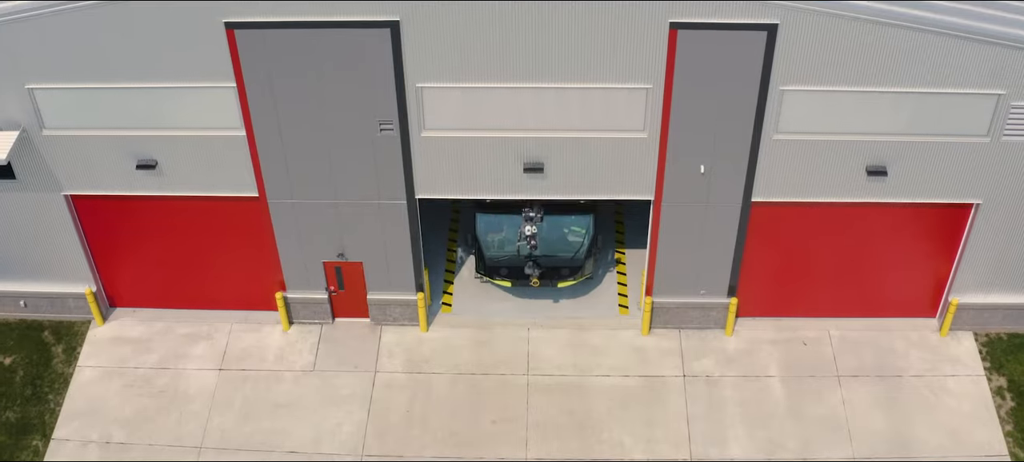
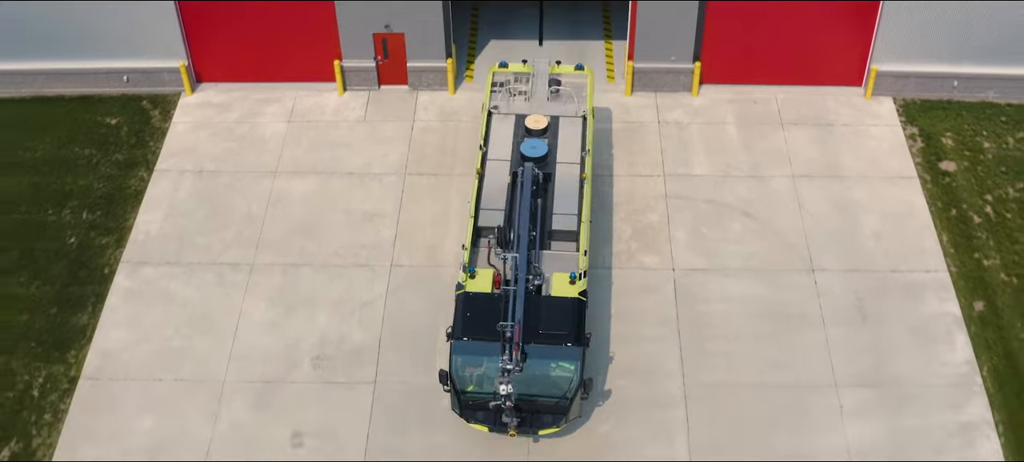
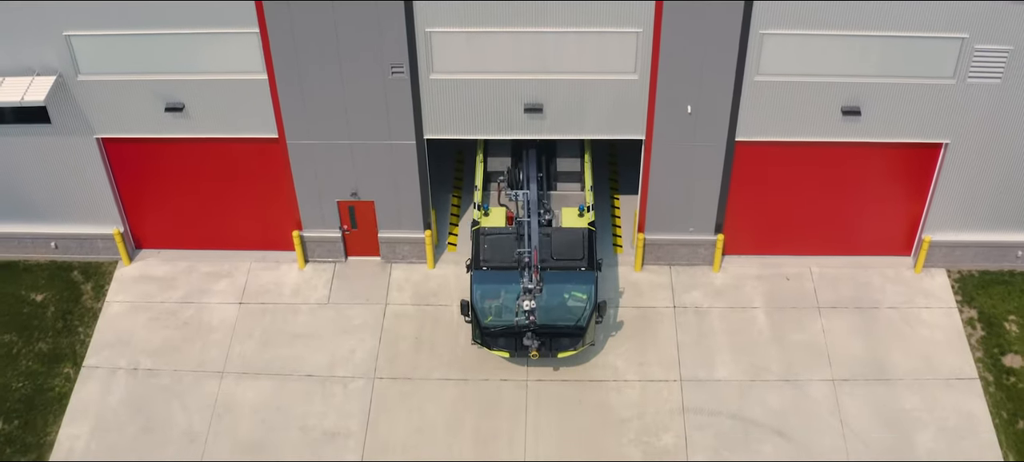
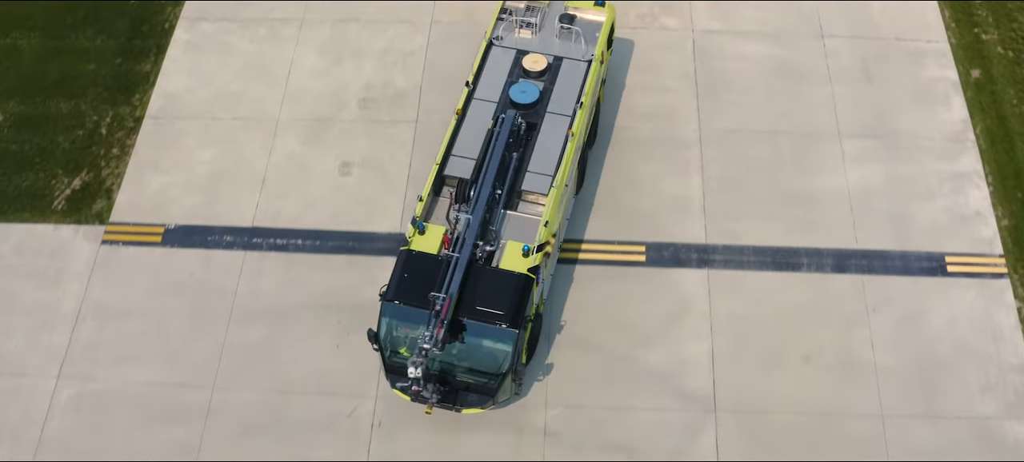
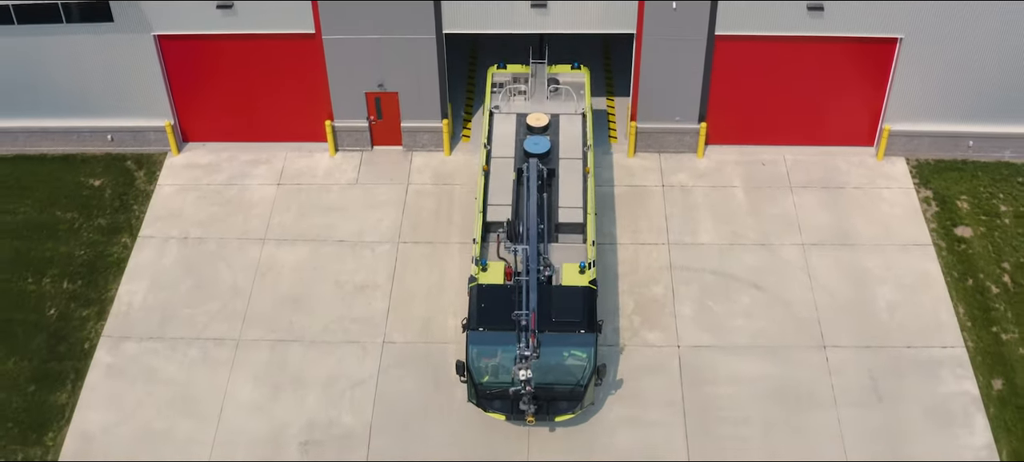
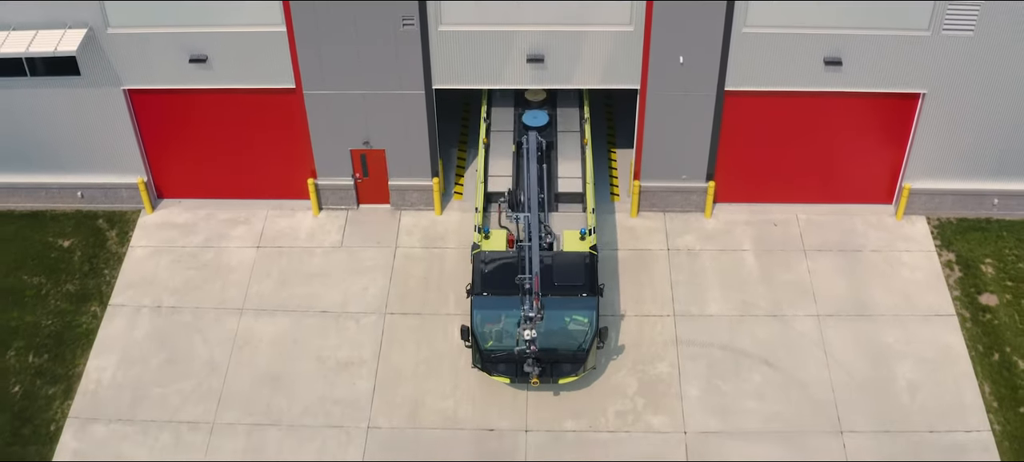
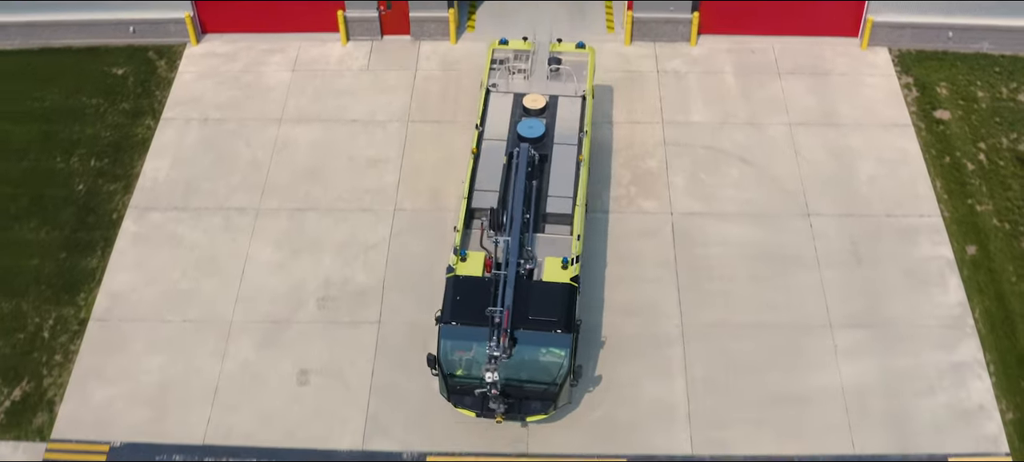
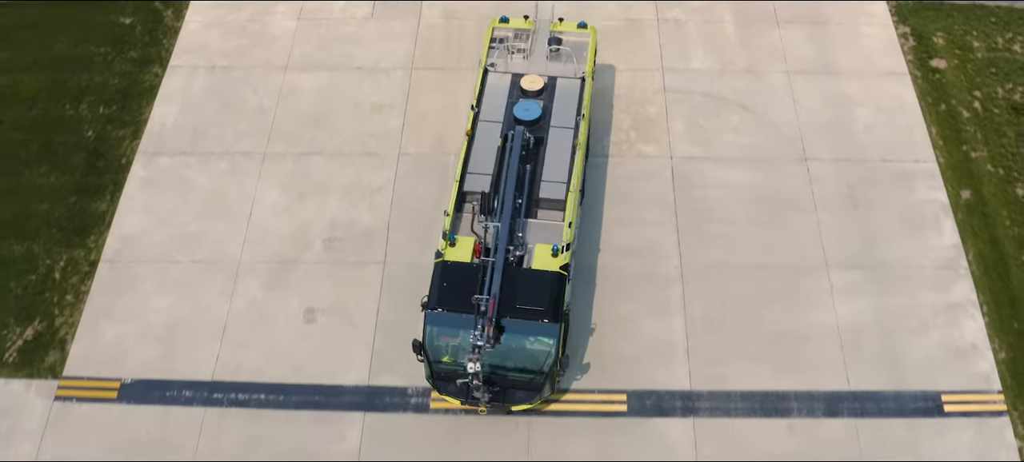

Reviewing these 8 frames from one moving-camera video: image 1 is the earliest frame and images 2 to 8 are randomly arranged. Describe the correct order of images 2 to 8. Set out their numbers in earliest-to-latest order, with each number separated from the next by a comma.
3, 6, 5, 2, 7, 8, 4
